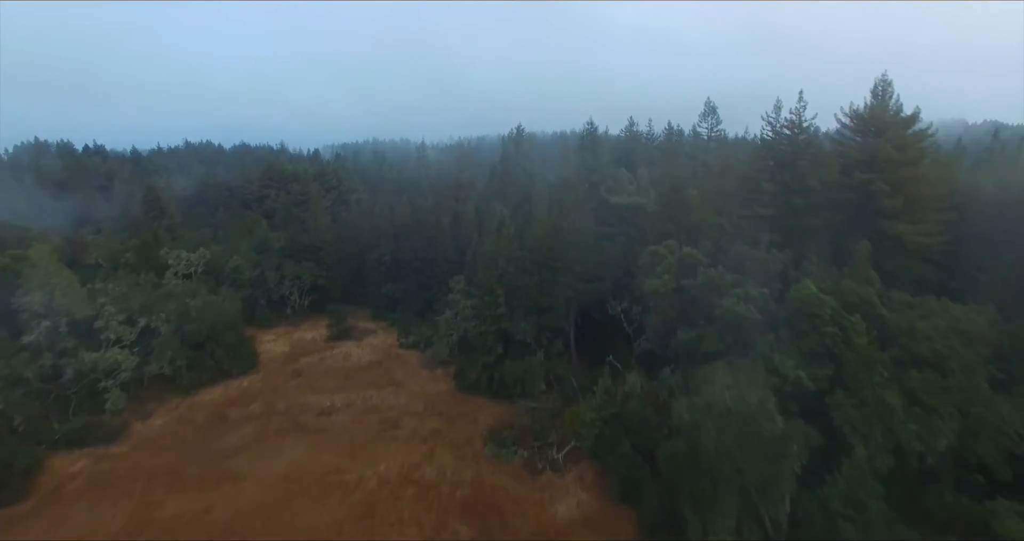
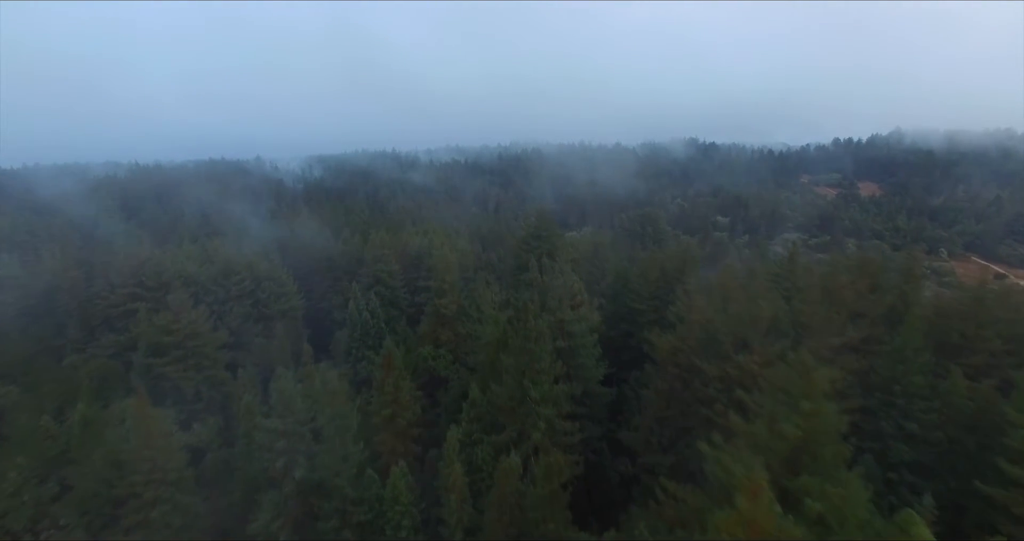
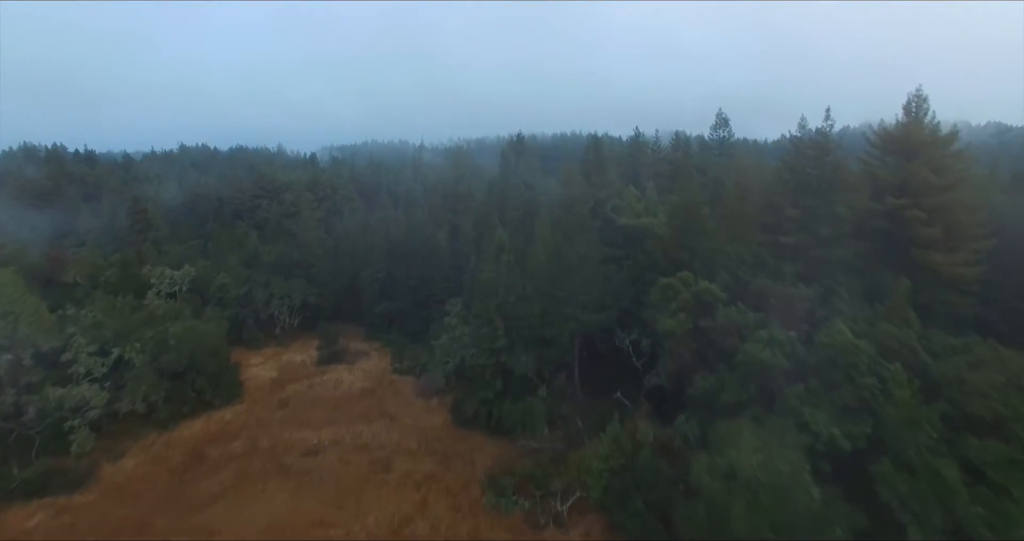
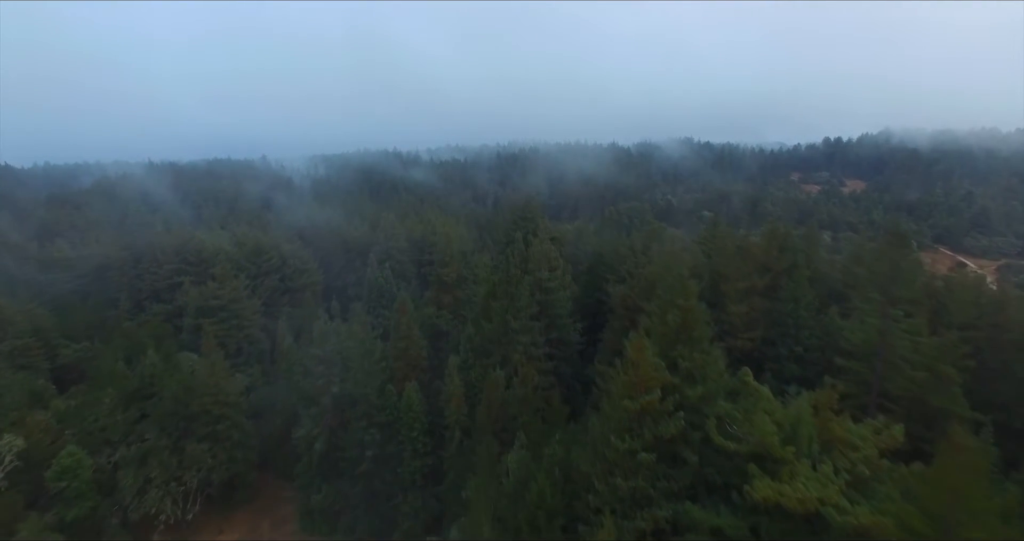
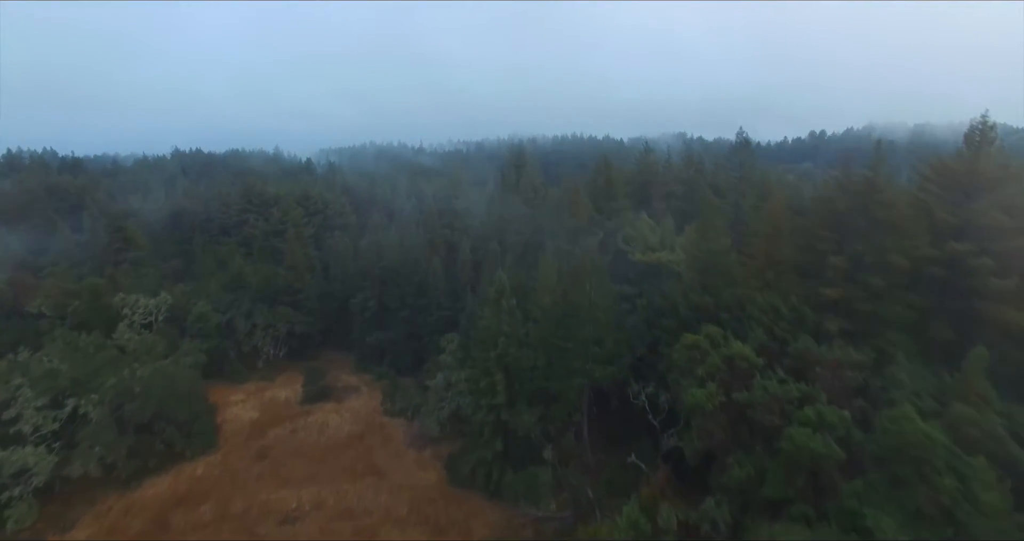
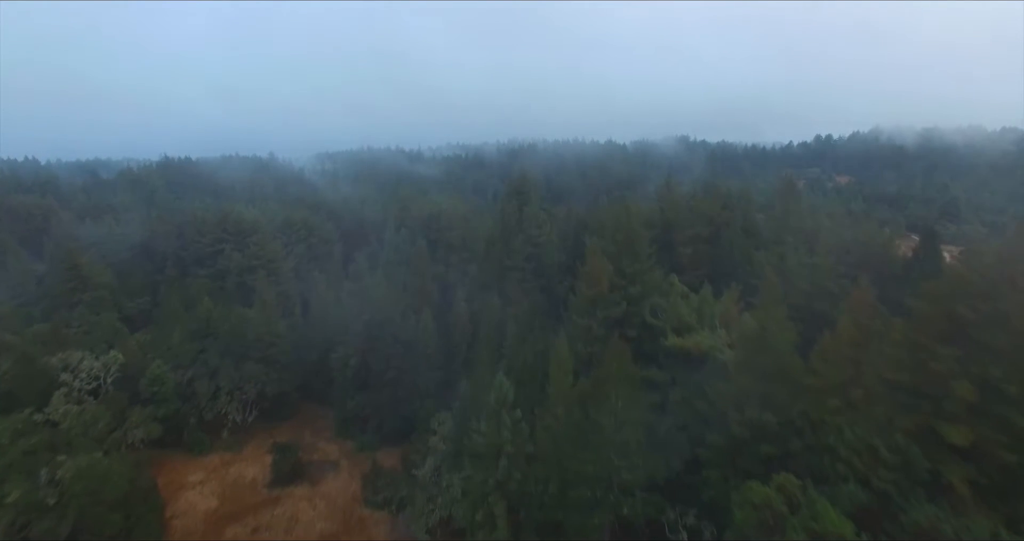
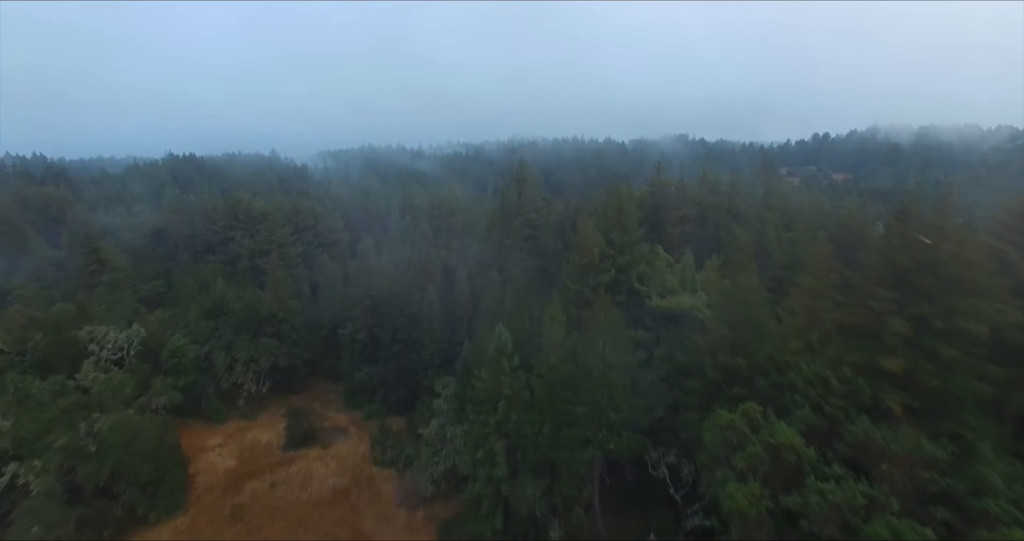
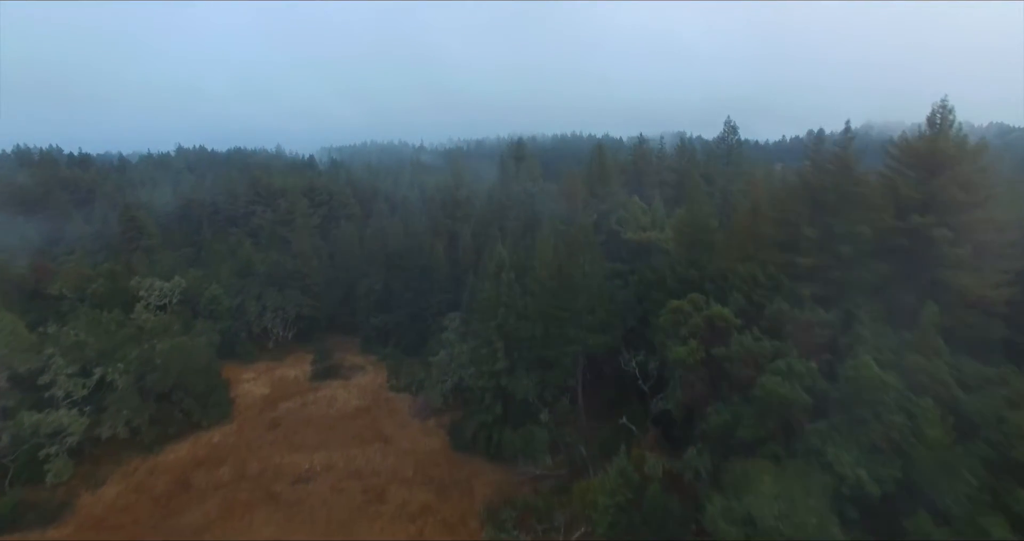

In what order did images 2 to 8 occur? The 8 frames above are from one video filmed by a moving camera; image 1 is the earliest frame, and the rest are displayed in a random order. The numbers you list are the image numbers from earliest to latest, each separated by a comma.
3, 8, 5, 7, 6, 4, 2
